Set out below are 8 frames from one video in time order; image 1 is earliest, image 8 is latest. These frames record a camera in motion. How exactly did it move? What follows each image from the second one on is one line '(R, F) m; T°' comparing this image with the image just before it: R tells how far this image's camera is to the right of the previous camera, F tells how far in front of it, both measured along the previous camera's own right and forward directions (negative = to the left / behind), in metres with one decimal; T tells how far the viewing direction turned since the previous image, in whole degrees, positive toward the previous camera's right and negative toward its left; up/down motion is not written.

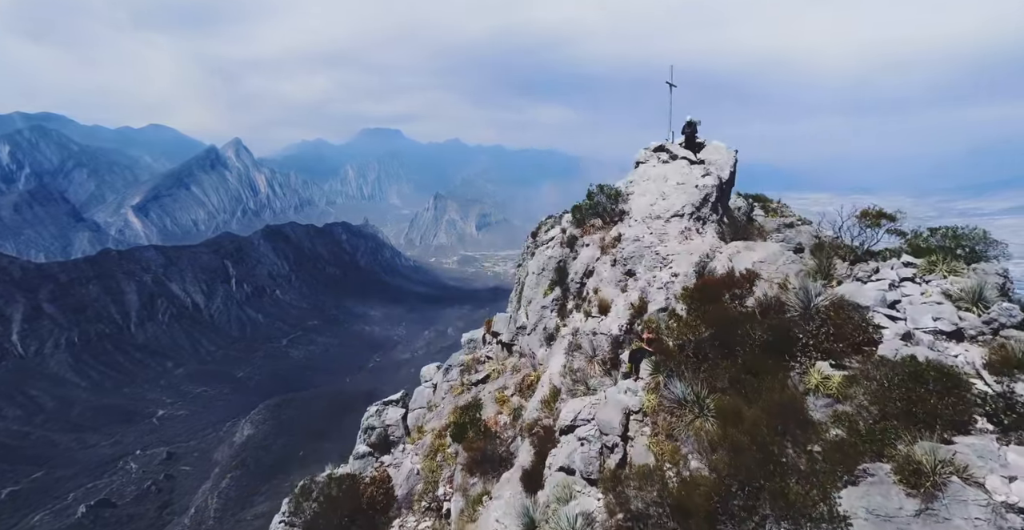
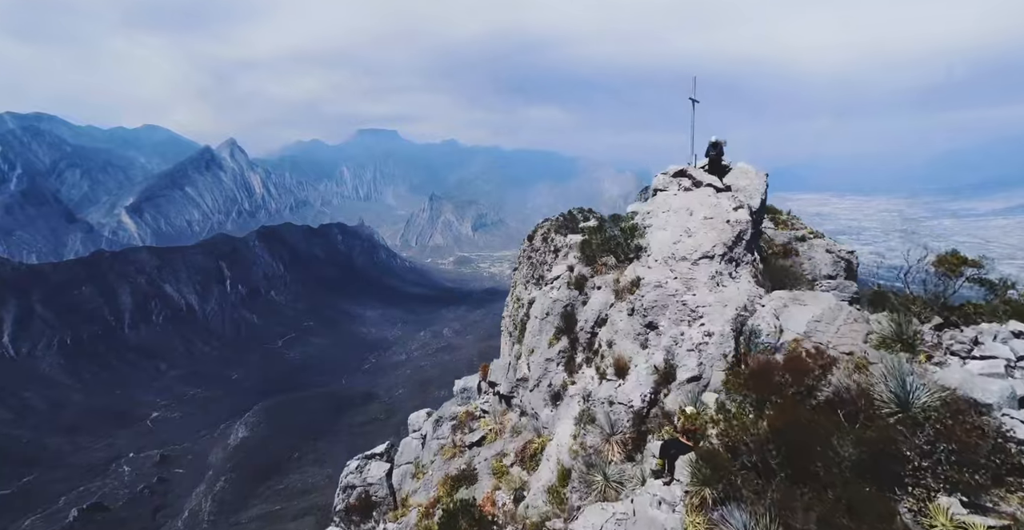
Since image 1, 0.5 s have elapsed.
(+1.4, +1.5) m; 0°
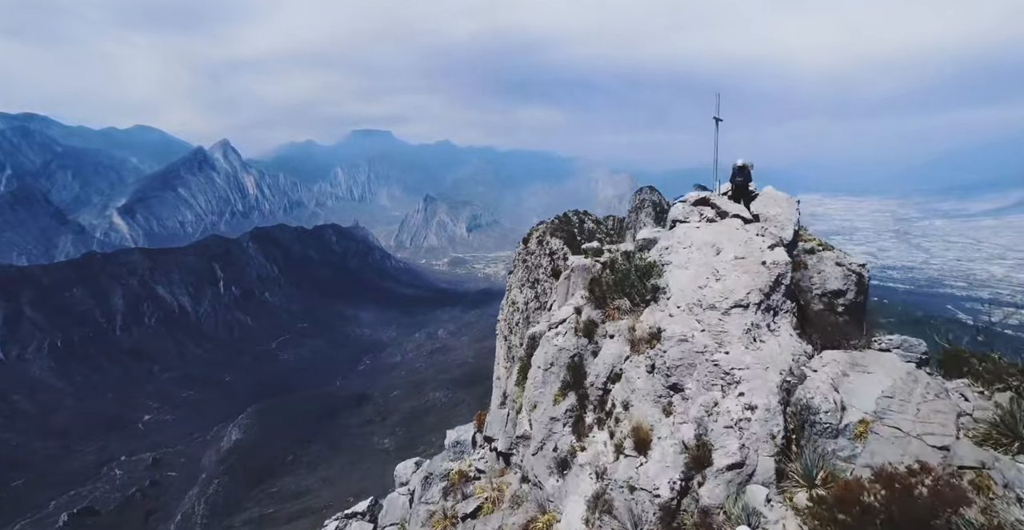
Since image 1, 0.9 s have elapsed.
(0.0, +0.1) m; +1°
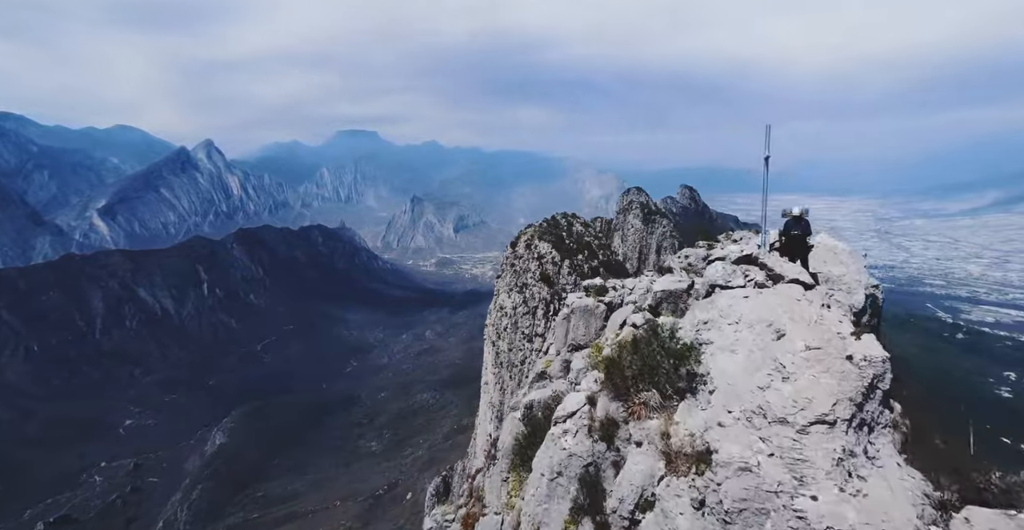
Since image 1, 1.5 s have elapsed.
(0.0, +0.2) m; +1°
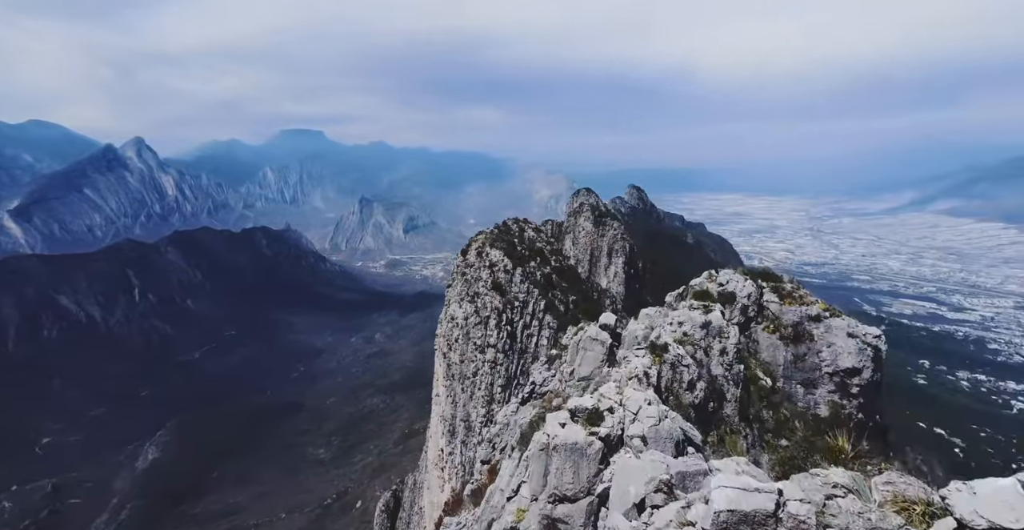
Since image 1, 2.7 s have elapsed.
(0.0, +1.0) m; +5°
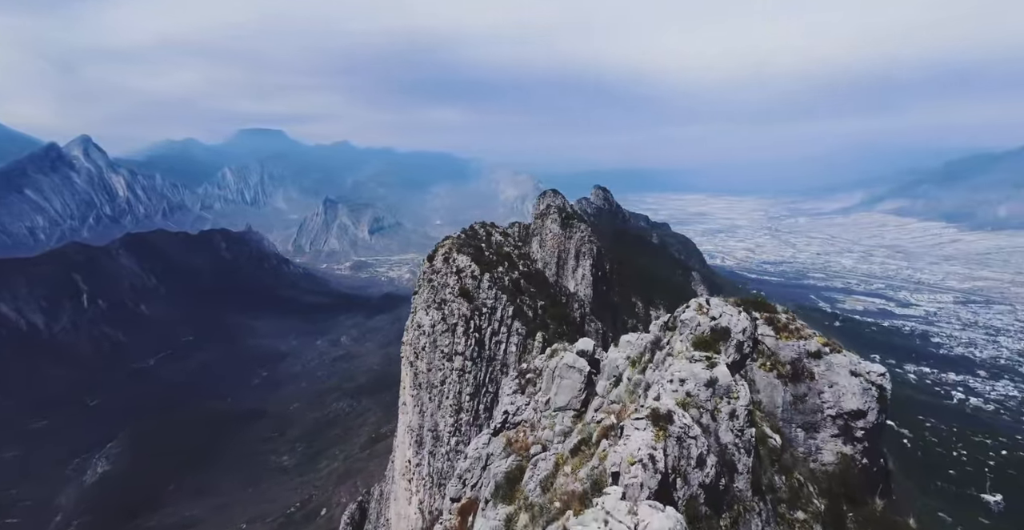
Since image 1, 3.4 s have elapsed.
(0.0, +0.8) m; +4°
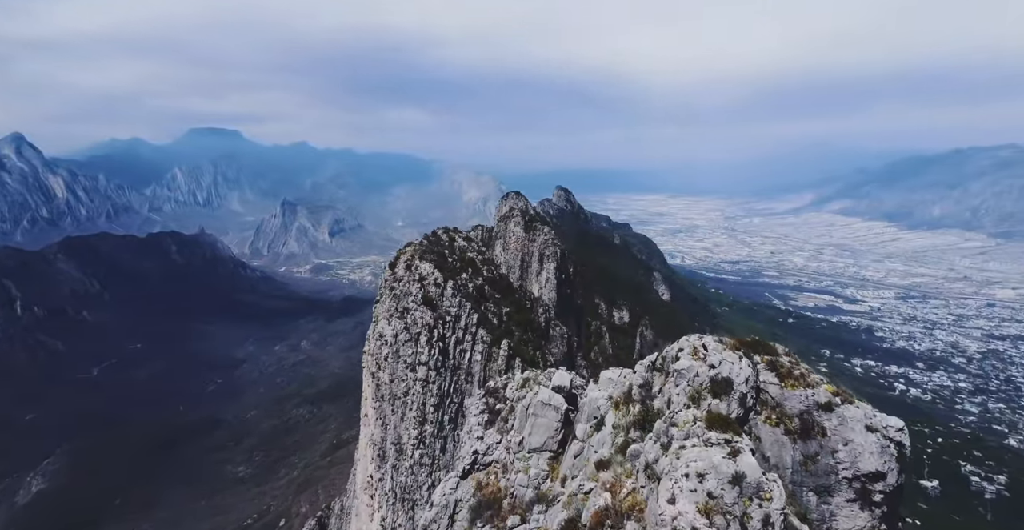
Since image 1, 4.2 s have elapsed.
(+0.1, +1.6) m; +4°
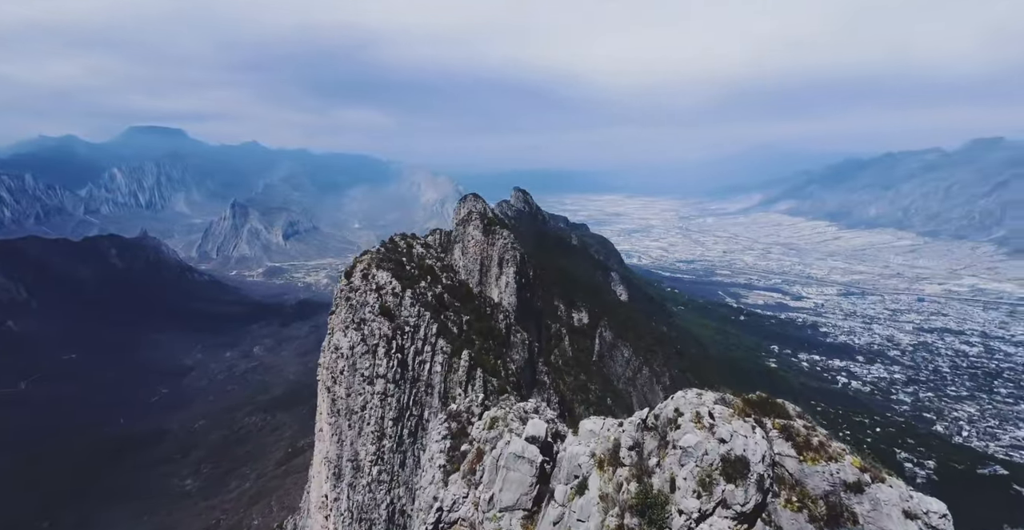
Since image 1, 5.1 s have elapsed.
(+0.3, +2.9) m; +5°
